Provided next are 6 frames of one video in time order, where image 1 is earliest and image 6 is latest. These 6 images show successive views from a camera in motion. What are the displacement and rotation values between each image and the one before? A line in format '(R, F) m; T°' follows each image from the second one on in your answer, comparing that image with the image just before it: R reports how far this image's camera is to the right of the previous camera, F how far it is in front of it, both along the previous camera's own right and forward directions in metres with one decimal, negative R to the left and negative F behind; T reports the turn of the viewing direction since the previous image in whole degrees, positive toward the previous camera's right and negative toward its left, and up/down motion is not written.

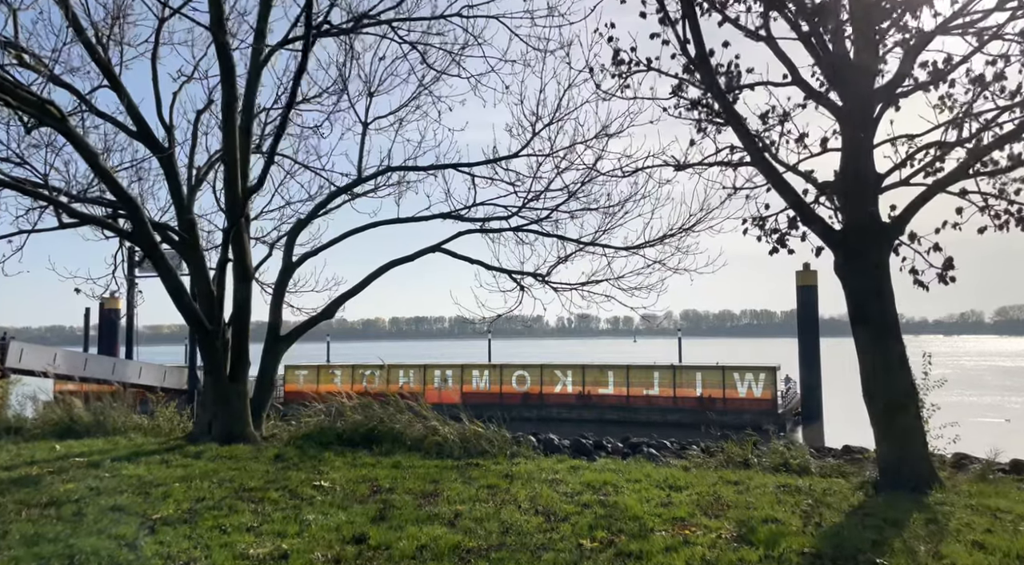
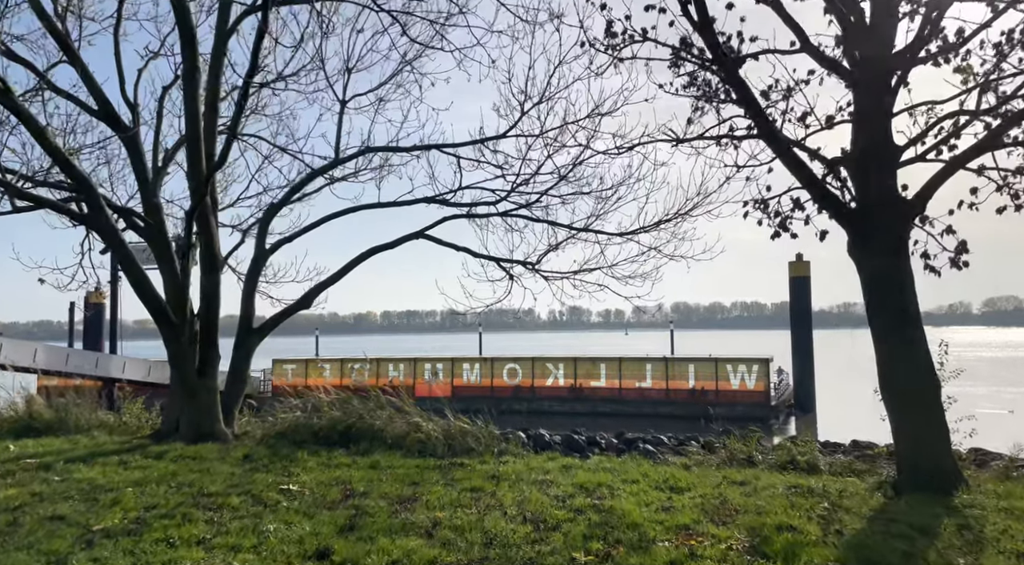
(+0.1, +0.7) m; +1°
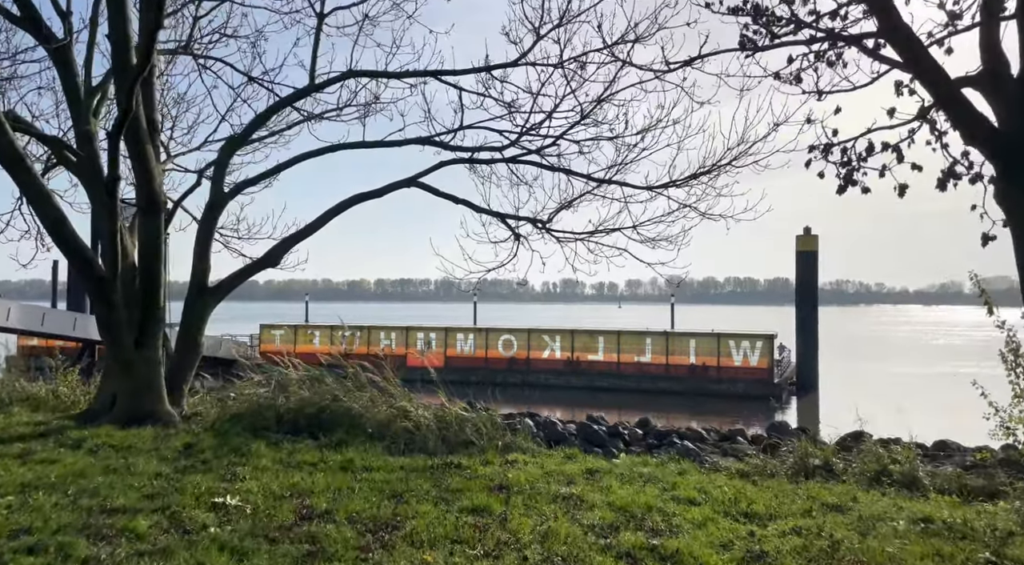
(-0.2, +1.9) m; 0°
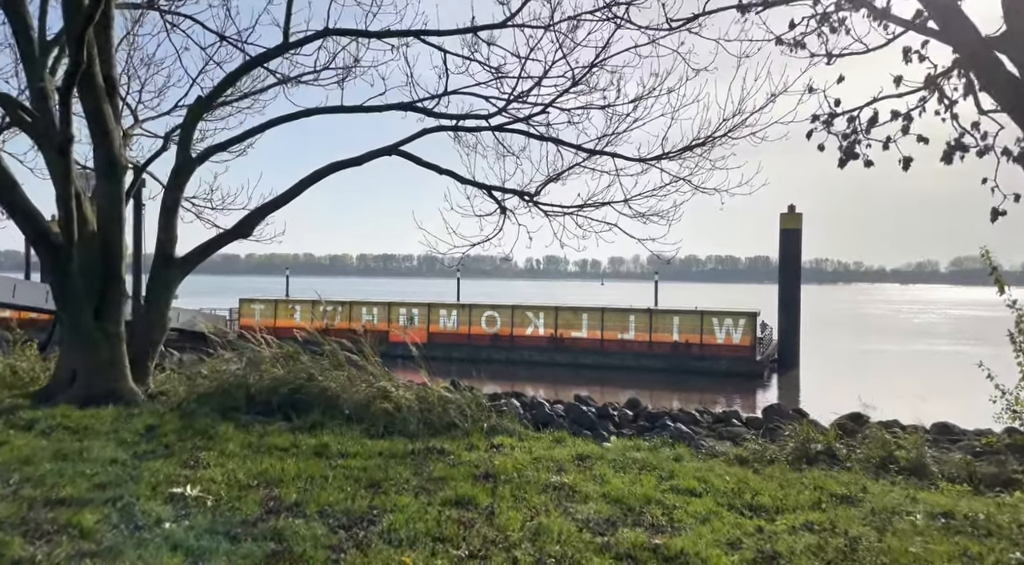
(0.0, +0.5) m; +1°
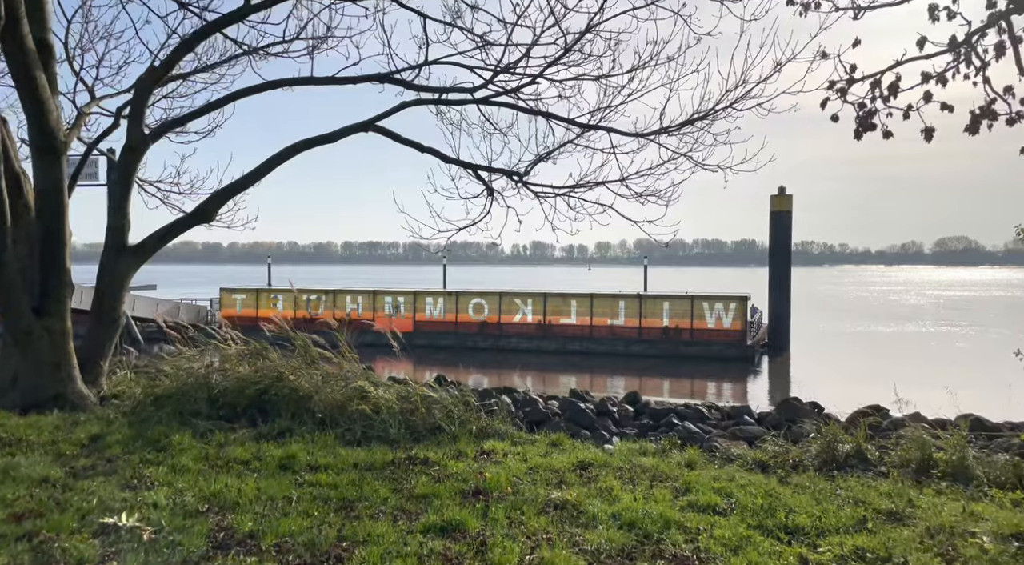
(0.0, +0.7) m; +1°
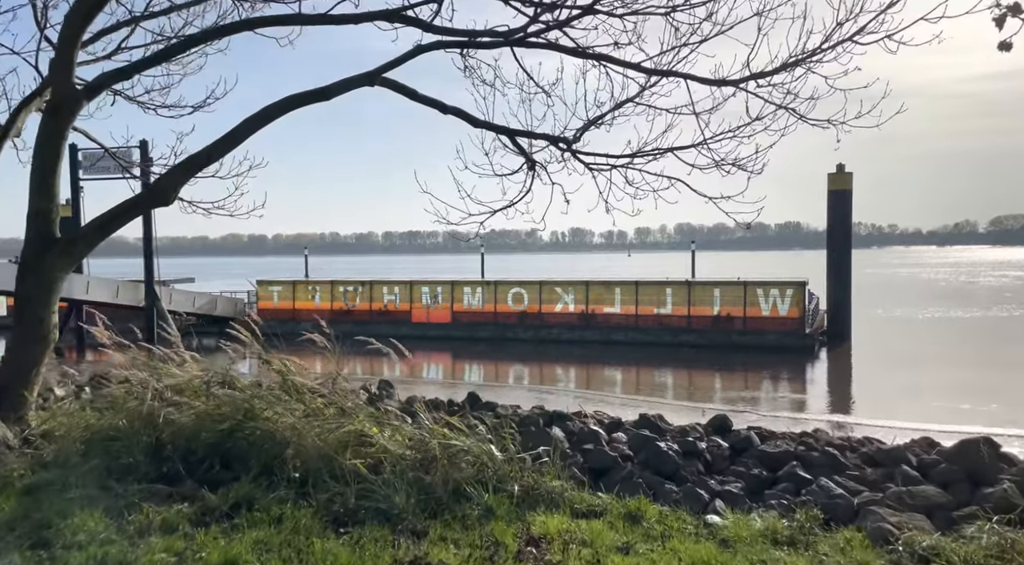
(-0.1, +2.1) m; -3°
